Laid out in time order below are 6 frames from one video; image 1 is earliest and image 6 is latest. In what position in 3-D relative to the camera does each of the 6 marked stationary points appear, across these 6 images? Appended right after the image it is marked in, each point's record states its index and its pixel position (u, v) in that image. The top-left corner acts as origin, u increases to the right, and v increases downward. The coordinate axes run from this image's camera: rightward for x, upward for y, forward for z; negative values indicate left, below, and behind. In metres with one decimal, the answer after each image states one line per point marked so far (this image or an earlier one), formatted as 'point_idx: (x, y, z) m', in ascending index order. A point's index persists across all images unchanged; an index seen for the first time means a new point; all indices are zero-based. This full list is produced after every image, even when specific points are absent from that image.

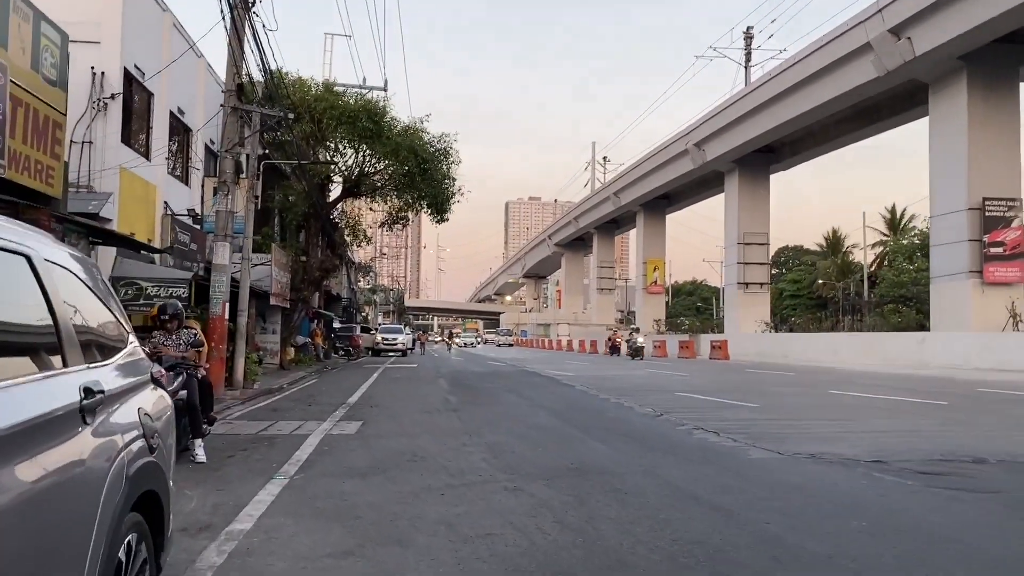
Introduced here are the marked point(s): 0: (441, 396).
0: (-1.5, -2.4, +18.2) m
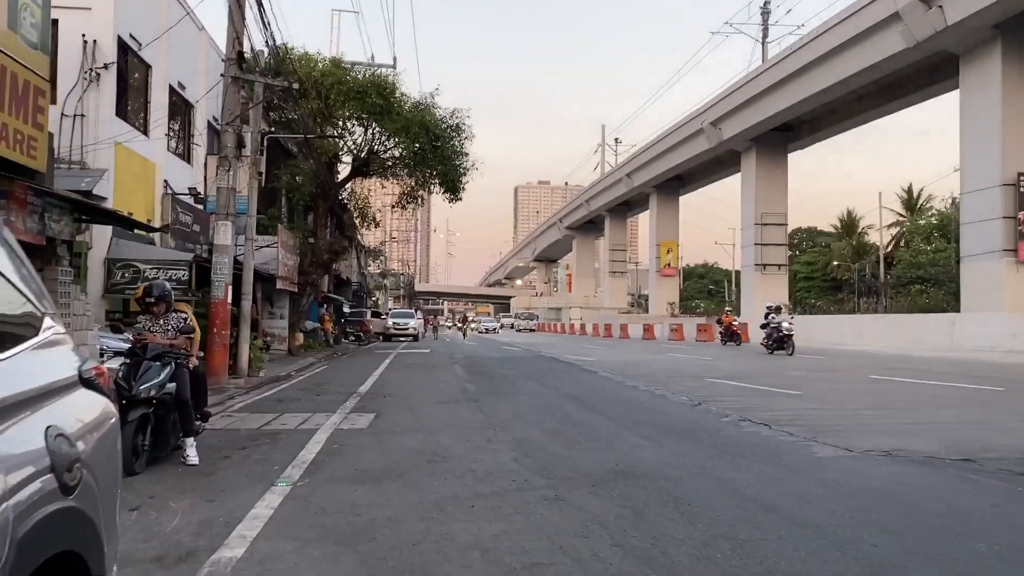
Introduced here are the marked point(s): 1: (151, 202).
0: (-1.1, -2.0, +17.0) m
1: (-8.6, +2.1, +20.0) m
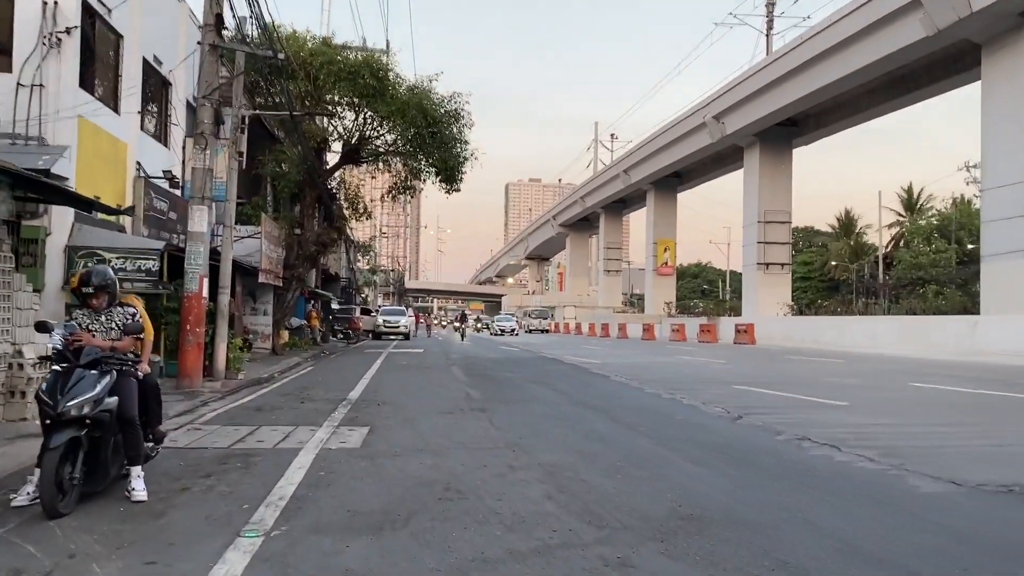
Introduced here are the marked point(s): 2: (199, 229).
0: (-1.0, -1.9, +15.3) m
1: (-8.5, +2.2, +18.2) m
2: (-5.7, +1.1, +15.3) m
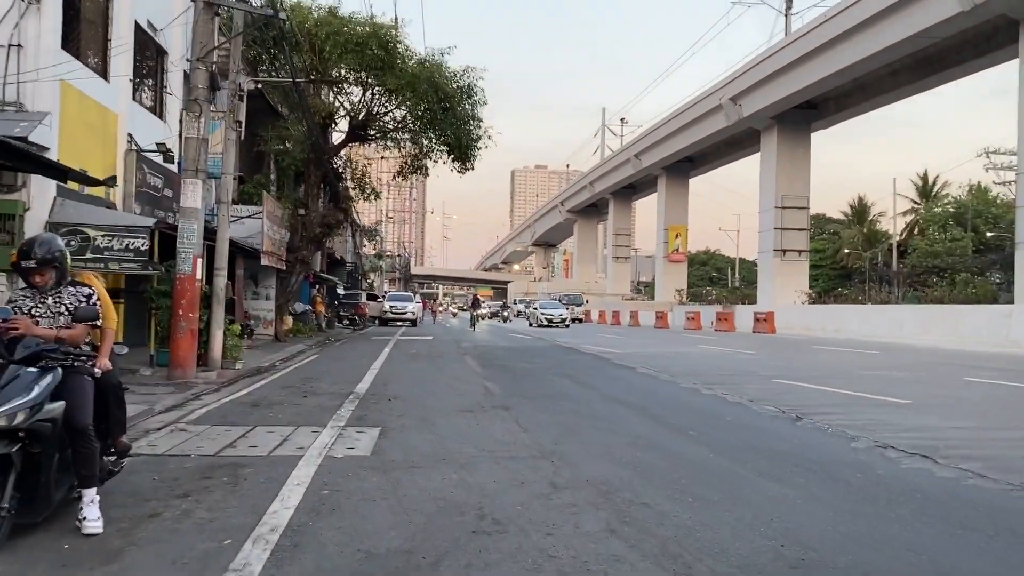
0: (-0.6, -1.6, +14.0) m
1: (-8.1, +2.6, +16.9) m
2: (-5.3, +1.4, +14.0) m
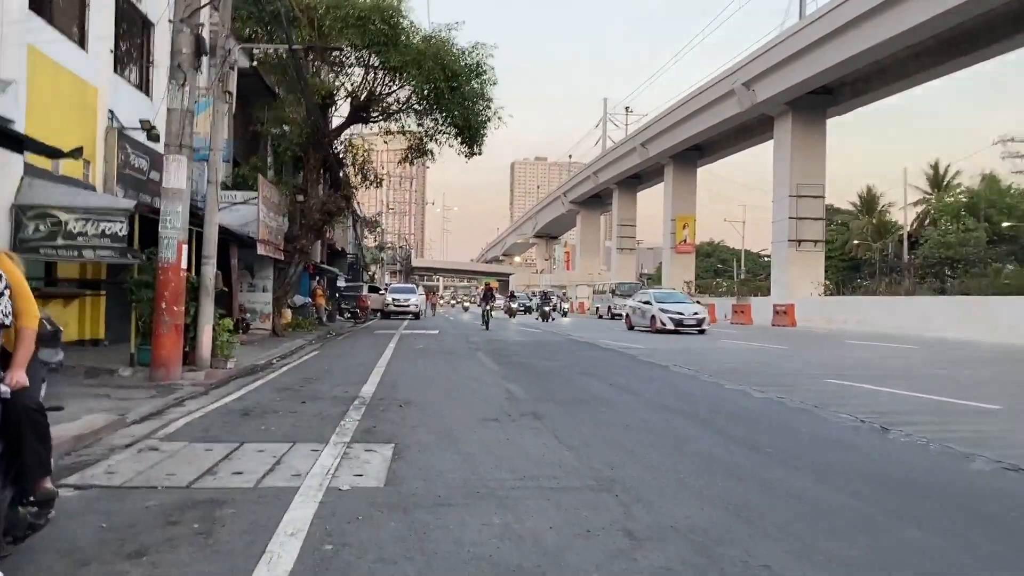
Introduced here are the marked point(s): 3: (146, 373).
0: (-0.2, -1.4, +12.5) m
1: (-7.7, +2.8, +15.3) m
2: (-5.0, +1.5, +12.4) m
3: (-5.6, -1.3, +12.8) m
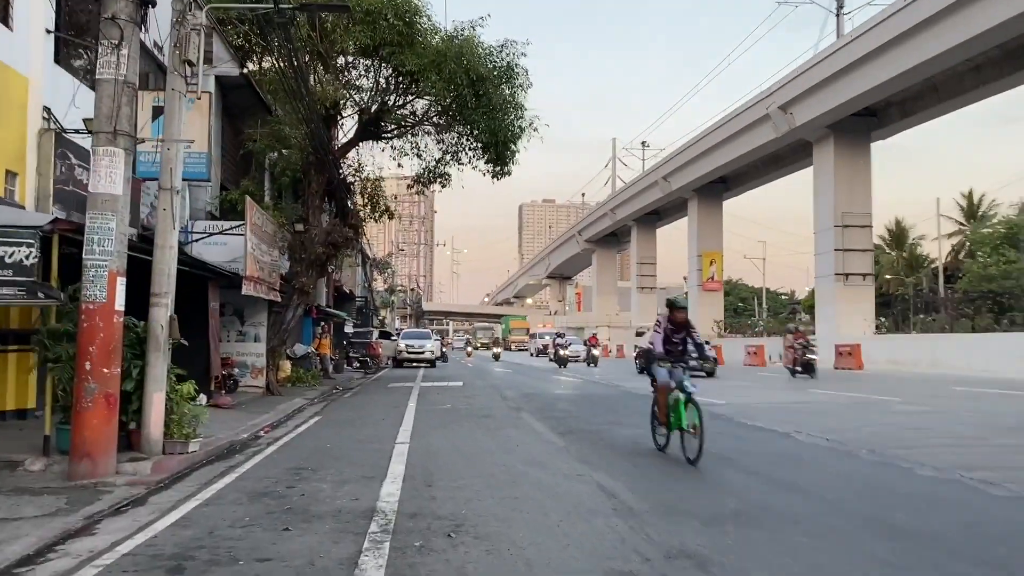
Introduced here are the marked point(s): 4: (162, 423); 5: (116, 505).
0: (+0.7, -1.9, +8.4) m
1: (-6.8, +2.1, +11.5) m
2: (-4.1, +1.0, +8.5) m
3: (-4.7, -1.9, +8.8) m
4: (-4.0, -1.5, +9.6) m
5: (-3.5, -1.9, +7.4) m
